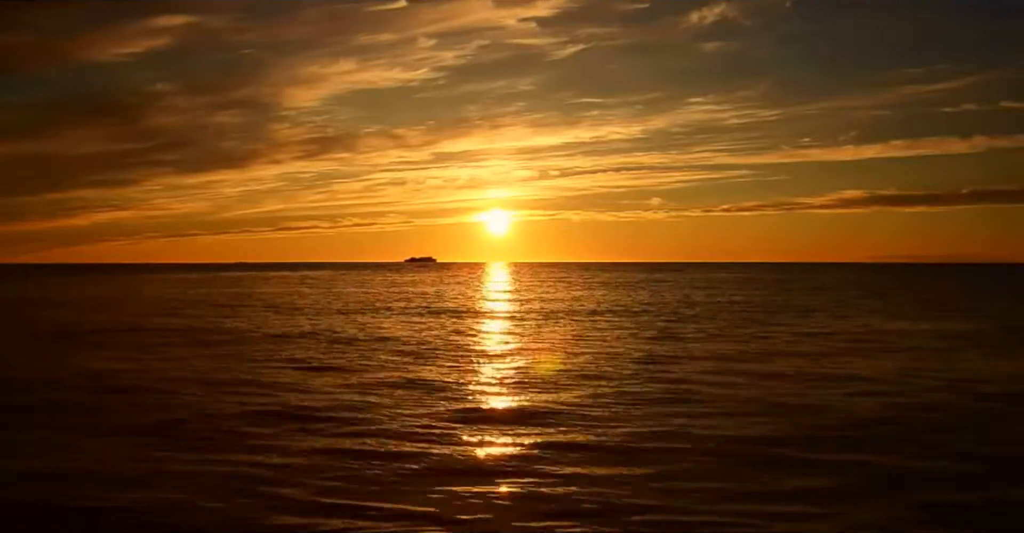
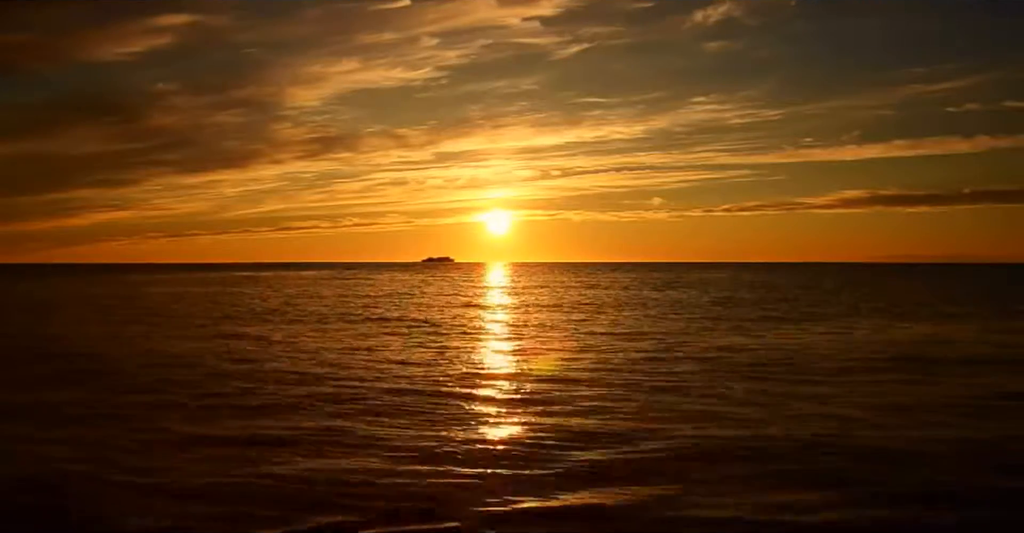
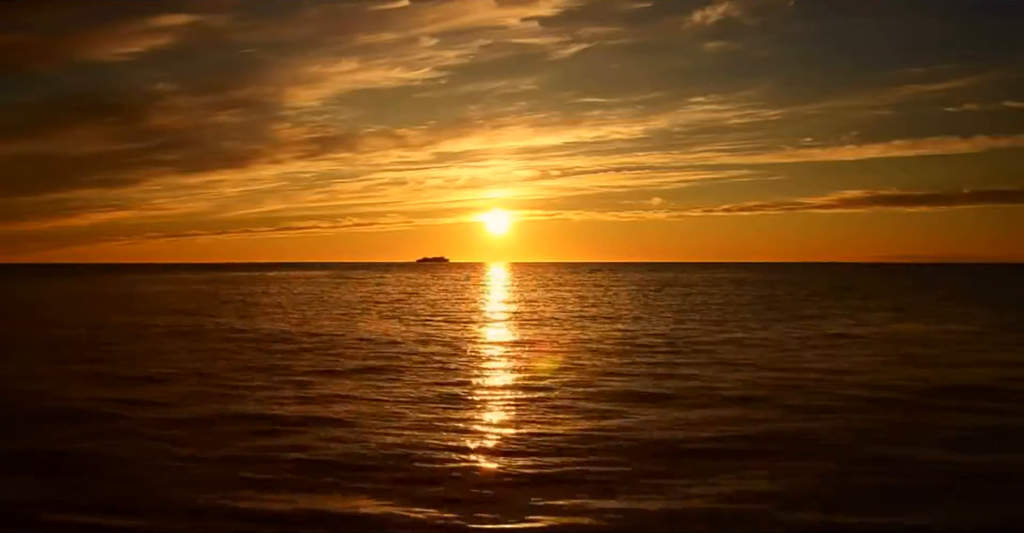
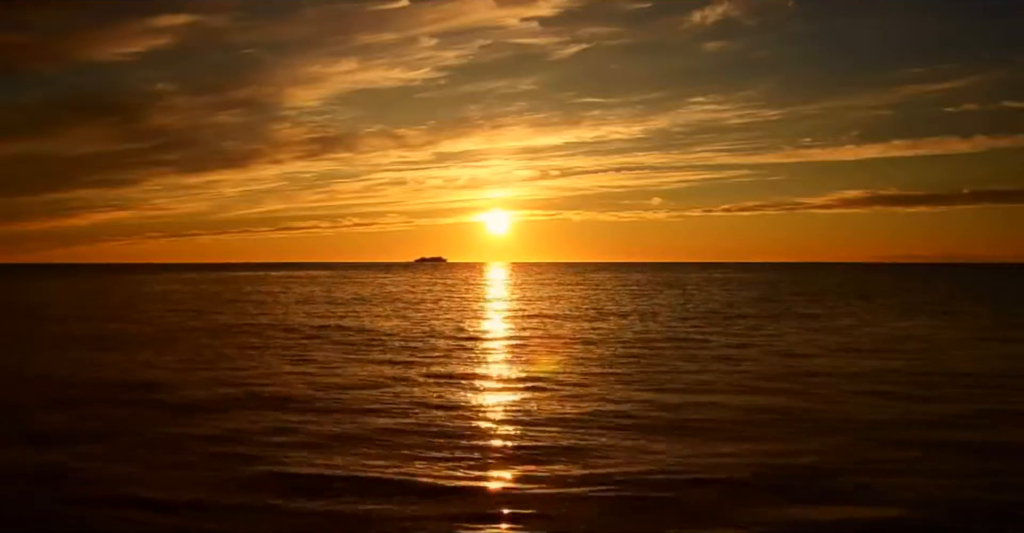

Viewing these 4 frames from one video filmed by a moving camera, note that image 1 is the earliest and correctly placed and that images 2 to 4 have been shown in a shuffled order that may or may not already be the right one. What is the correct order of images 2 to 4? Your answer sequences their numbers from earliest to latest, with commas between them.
4, 3, 2
